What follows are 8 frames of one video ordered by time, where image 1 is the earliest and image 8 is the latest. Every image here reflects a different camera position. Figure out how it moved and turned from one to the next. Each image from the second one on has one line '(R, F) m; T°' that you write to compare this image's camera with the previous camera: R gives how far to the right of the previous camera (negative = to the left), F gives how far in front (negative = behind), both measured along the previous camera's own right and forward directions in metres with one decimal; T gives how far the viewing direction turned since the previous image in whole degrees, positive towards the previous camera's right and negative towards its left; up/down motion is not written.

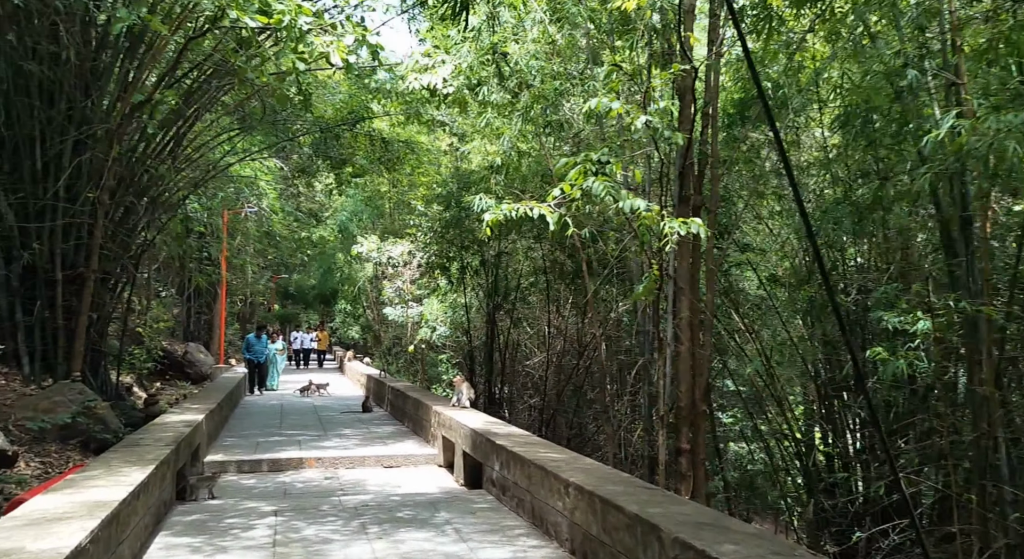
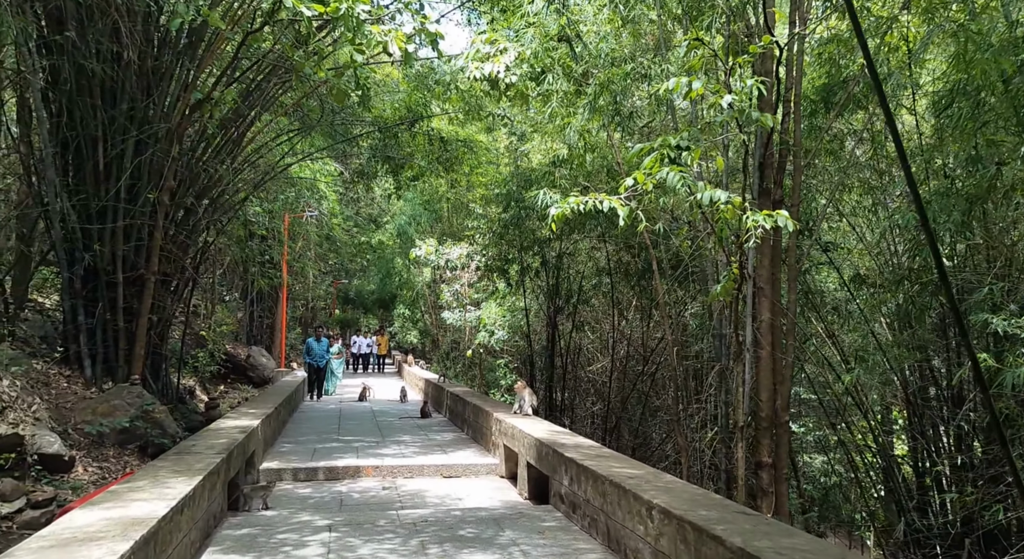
(-0.1, +0.3) m; -4°
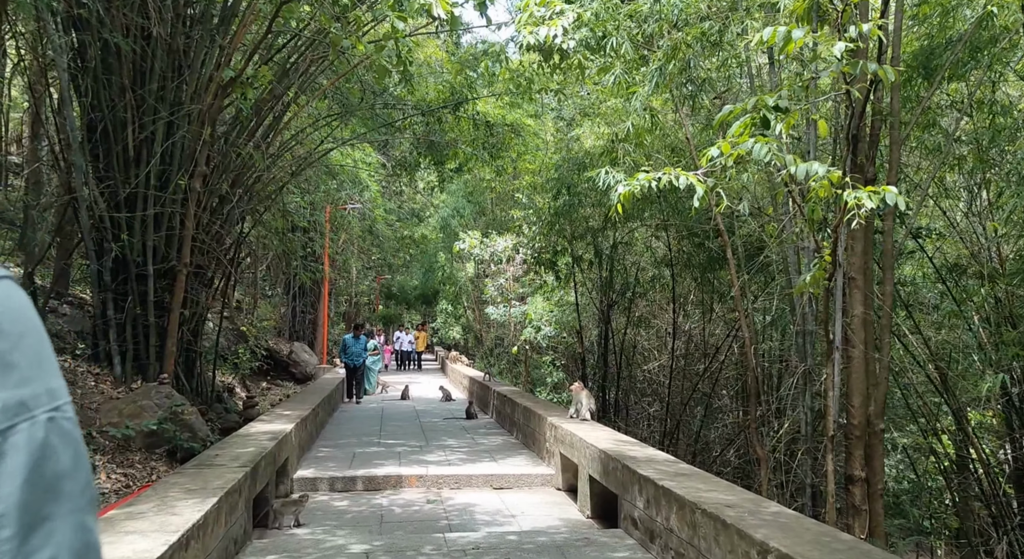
(-0.1, +0.6) m; -3°
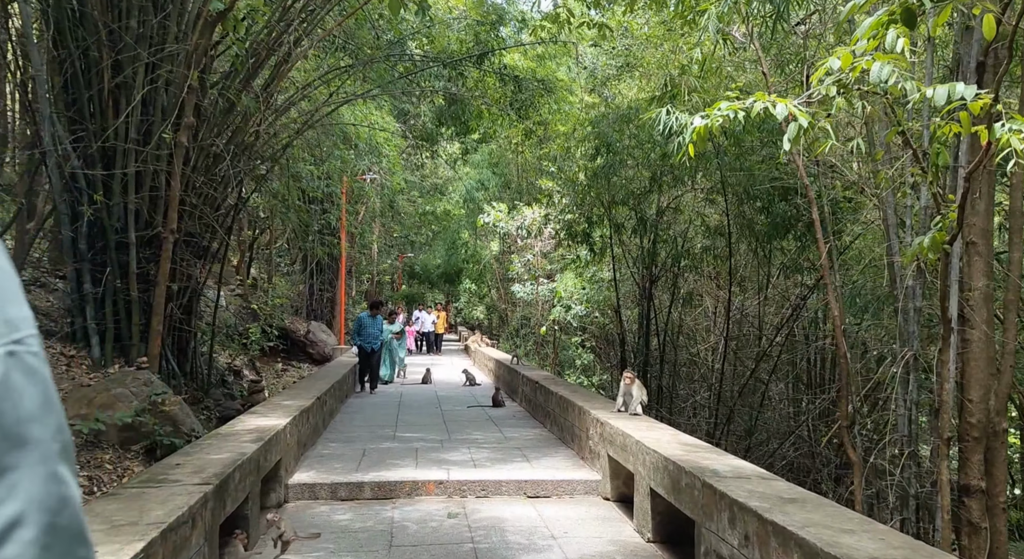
(-0.1, +1.0) m; -1°
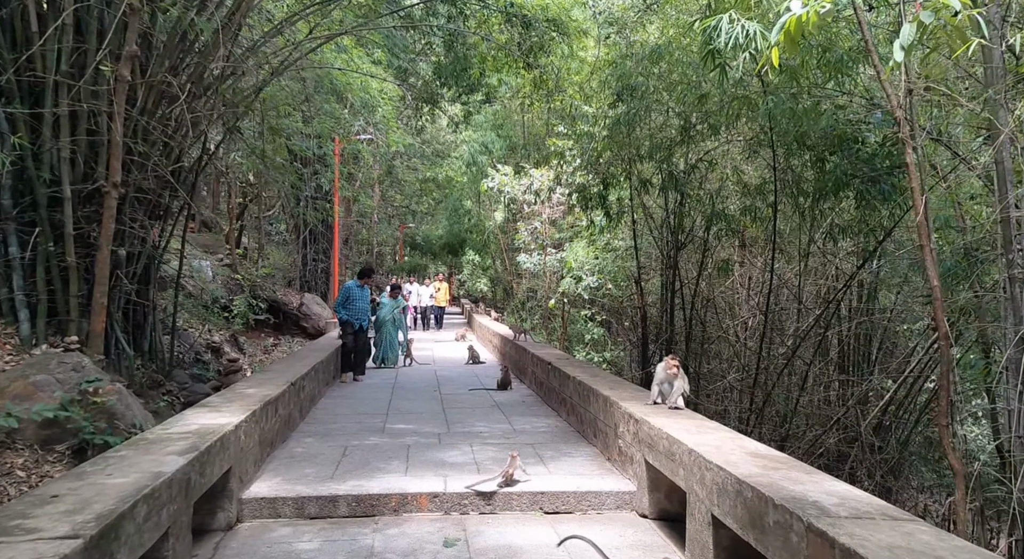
(0.0, +1.0) m; 0°
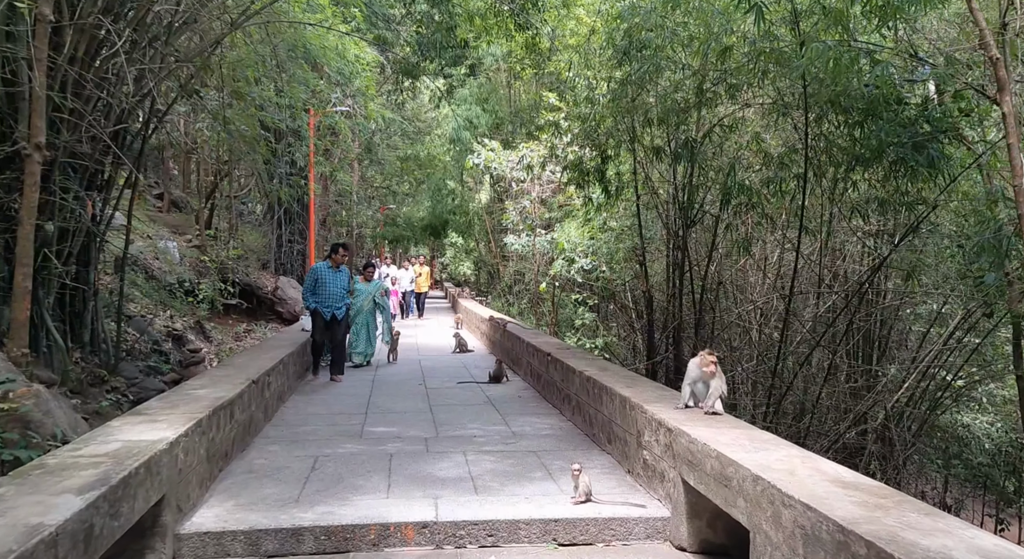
(-0.1, +0.8) m; +1°
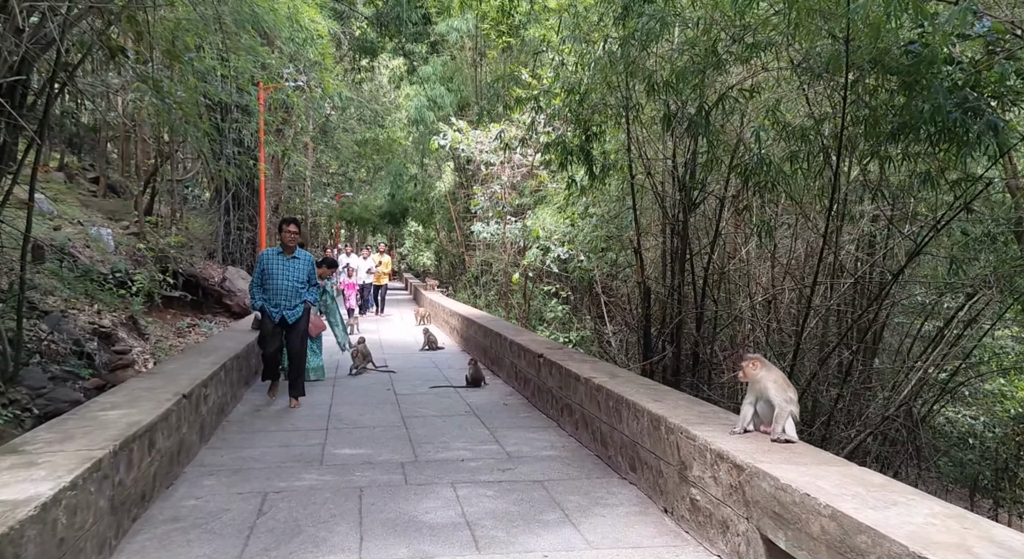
(-0.2, +0.9) m; +3°
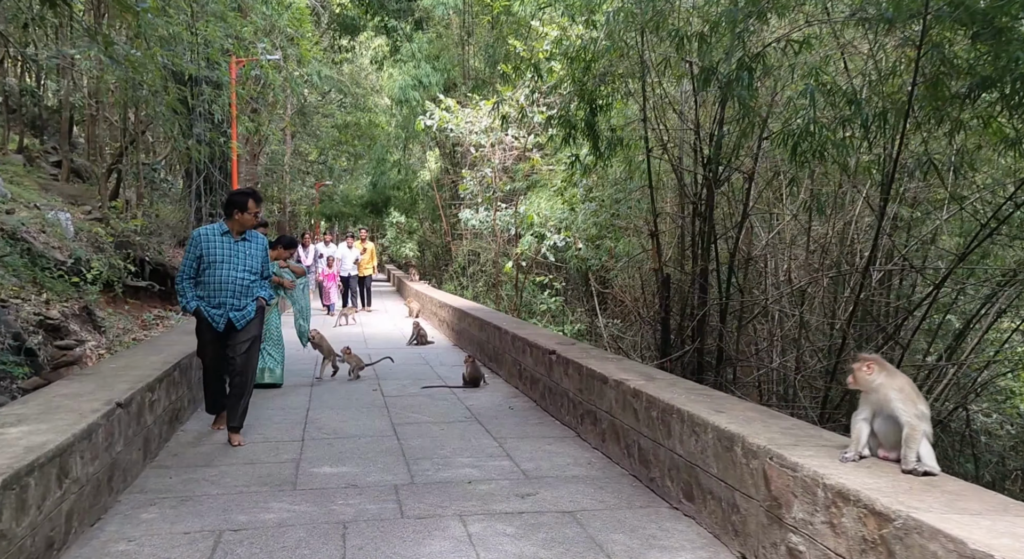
(-0.1, +0.7) m; +1°
